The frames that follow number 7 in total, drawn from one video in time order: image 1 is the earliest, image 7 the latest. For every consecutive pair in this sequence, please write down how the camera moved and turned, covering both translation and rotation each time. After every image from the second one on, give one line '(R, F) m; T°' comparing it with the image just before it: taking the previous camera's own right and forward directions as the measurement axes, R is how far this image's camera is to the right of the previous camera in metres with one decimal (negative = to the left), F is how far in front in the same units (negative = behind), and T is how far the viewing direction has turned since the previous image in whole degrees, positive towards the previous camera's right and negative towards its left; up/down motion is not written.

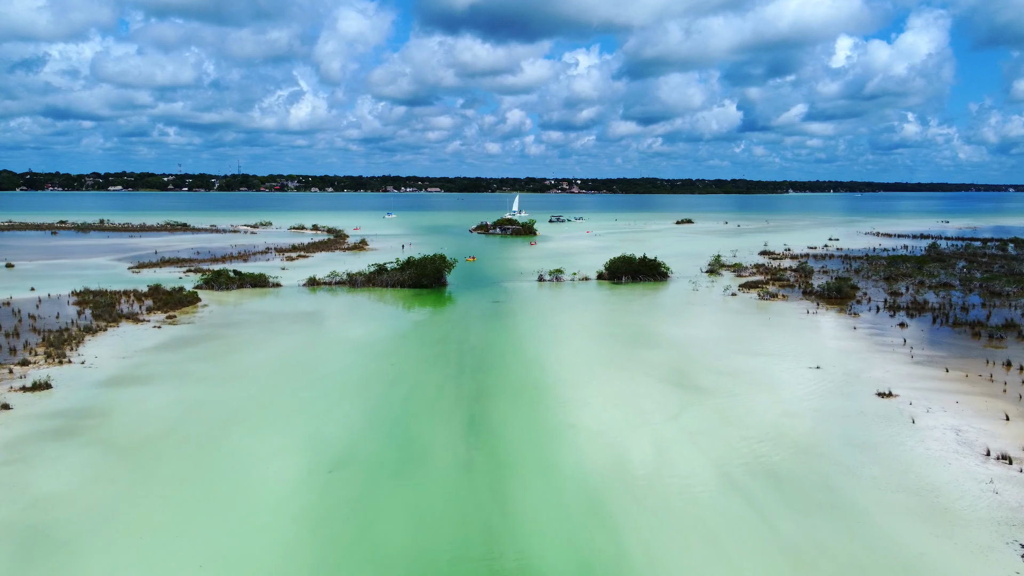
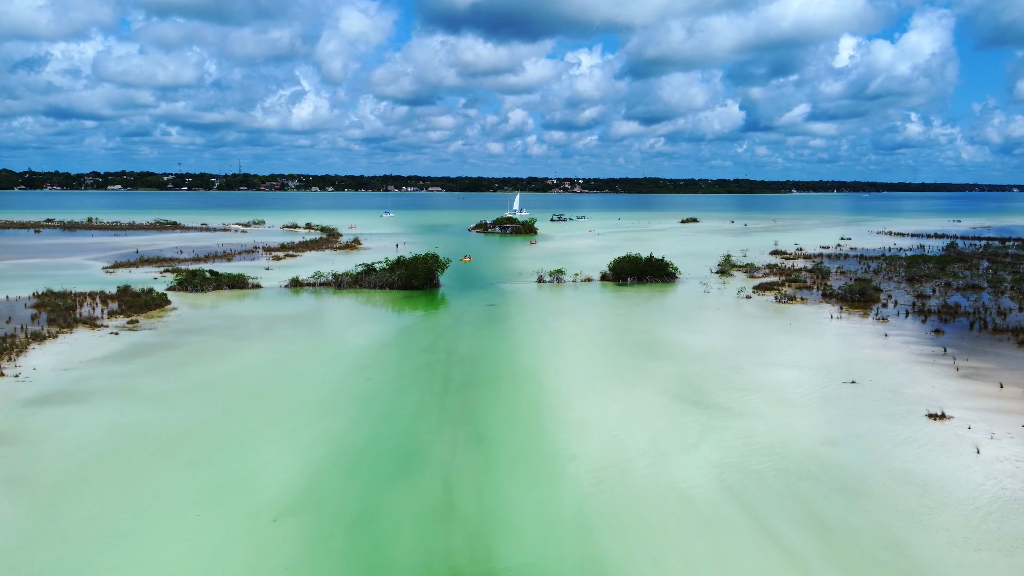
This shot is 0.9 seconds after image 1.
(+0.2, +1.9) m; 0°
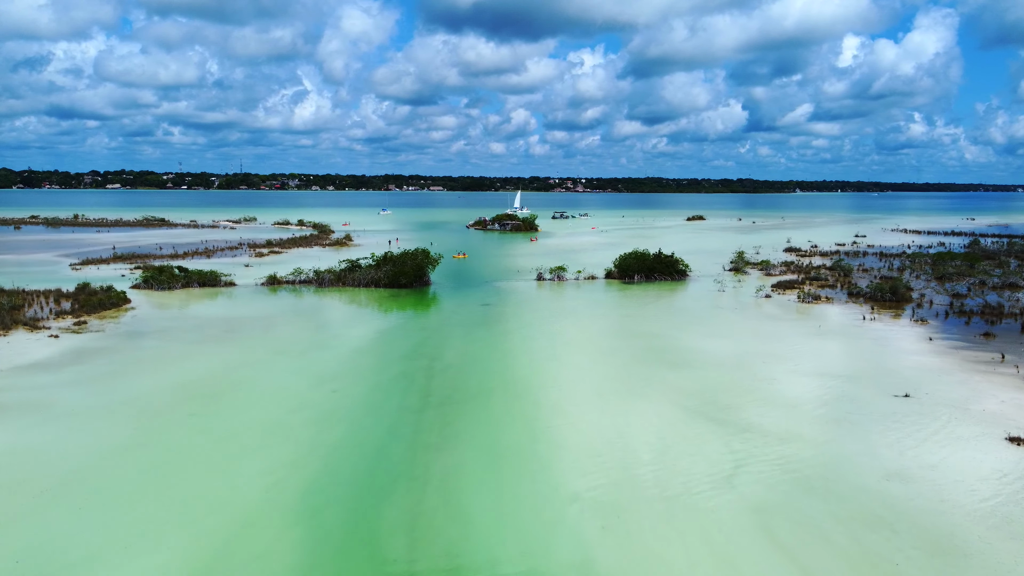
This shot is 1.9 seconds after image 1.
(+0.2, +2.1) m; 0°
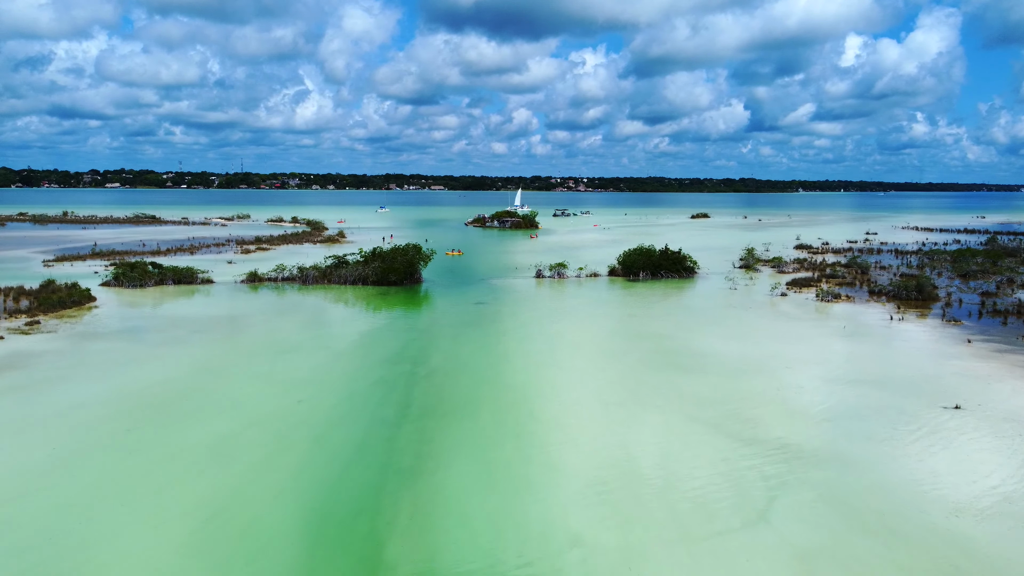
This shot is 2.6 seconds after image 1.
(+0.1, +1.5) m; 0°
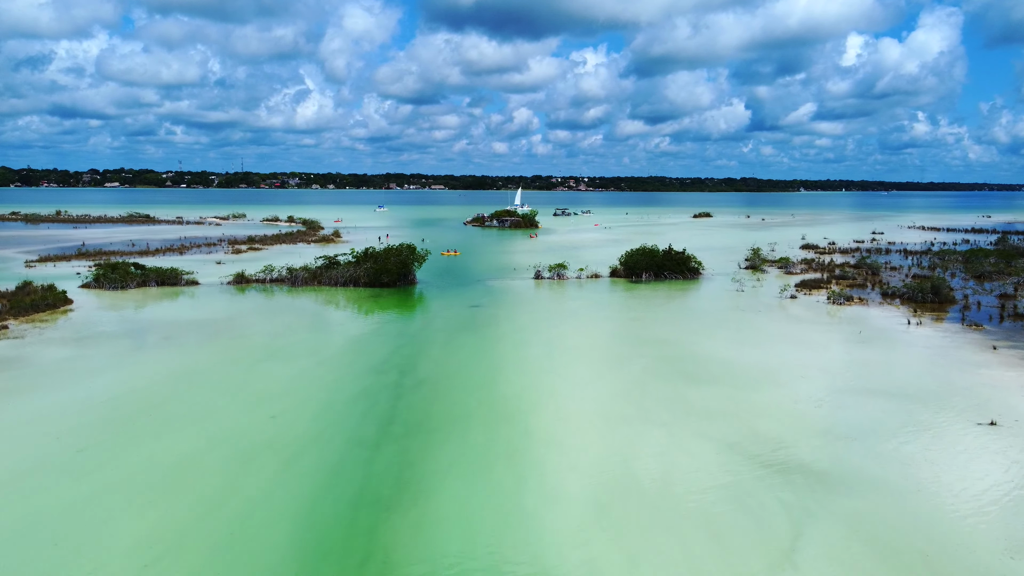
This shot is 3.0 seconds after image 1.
(+0.1, +0.9) m; 0°
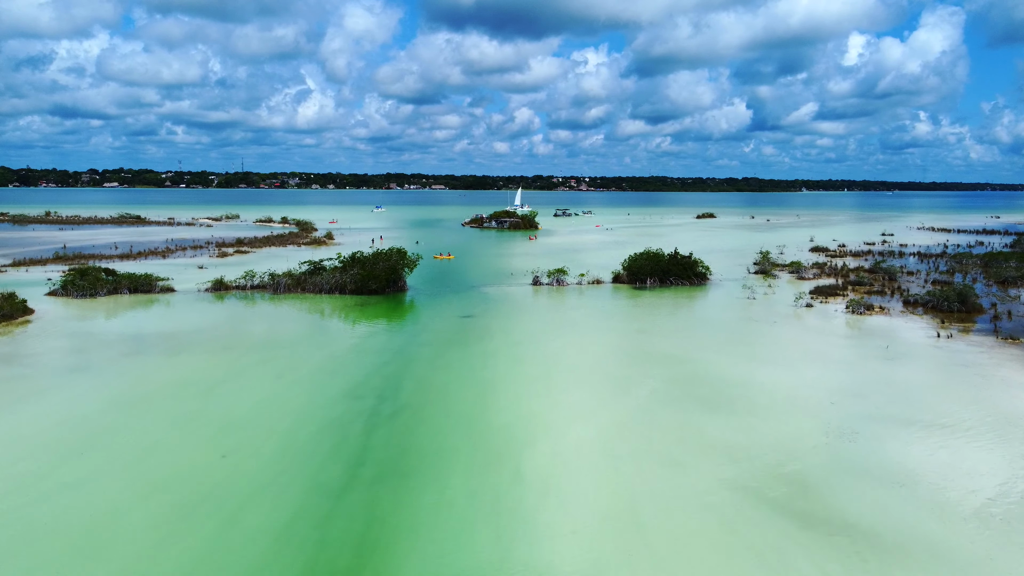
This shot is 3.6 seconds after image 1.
(+0.1, +1.3) m; 0°
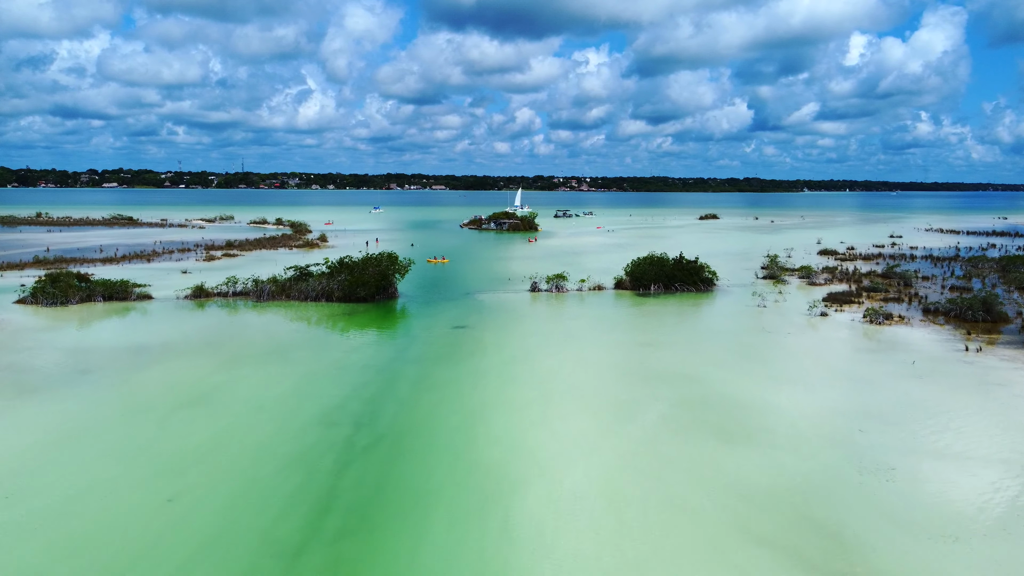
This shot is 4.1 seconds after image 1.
(+0.1, +1.1) m; 0°
